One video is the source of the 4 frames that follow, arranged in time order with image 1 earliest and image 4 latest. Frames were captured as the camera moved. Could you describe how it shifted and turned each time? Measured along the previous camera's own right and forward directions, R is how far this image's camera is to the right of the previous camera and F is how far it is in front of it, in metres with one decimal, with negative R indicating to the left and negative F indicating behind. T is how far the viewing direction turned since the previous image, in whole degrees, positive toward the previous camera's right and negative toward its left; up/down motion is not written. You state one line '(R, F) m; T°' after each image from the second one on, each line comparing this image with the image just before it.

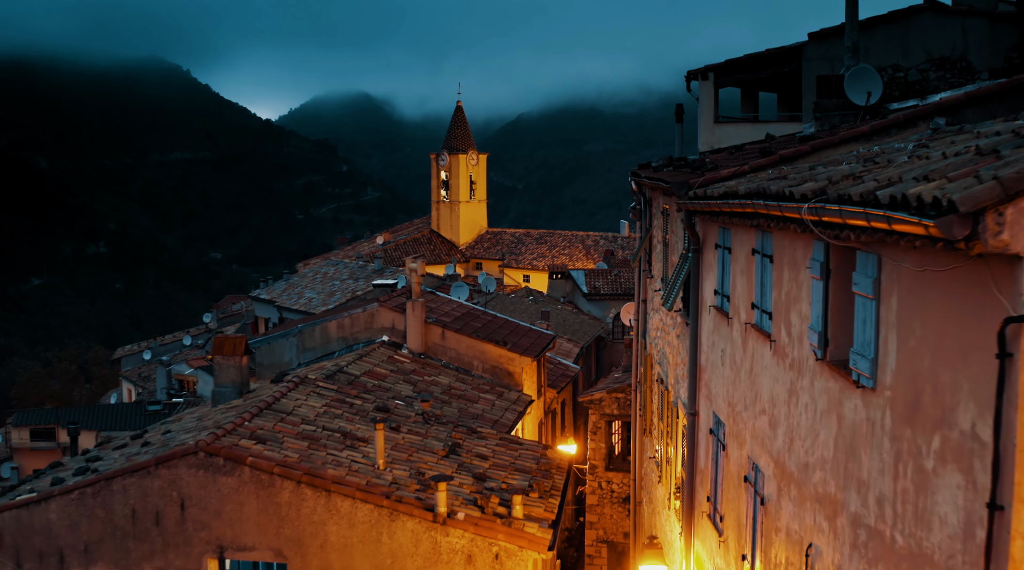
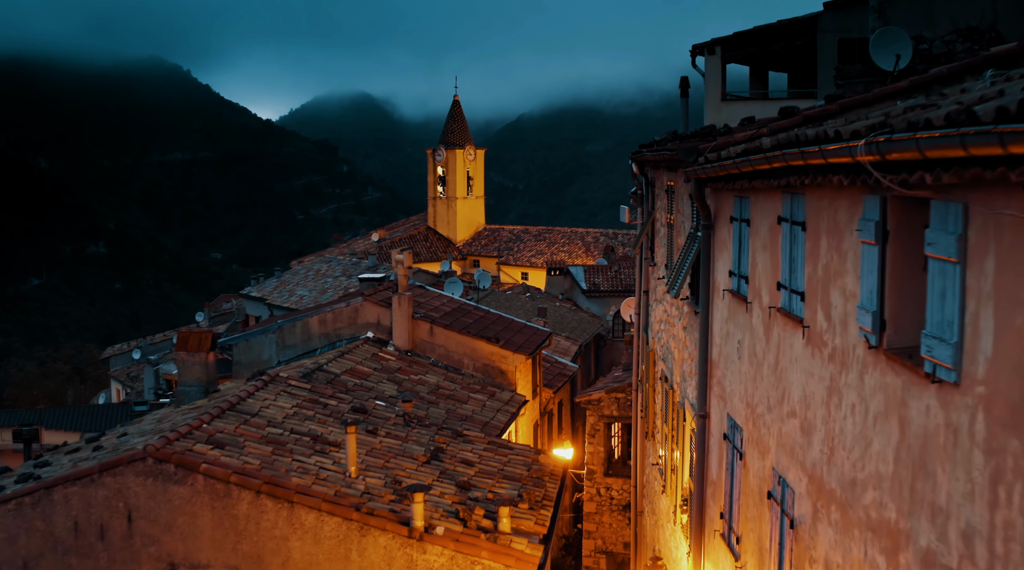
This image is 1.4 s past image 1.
(+0.2, +1.2) m; 0°
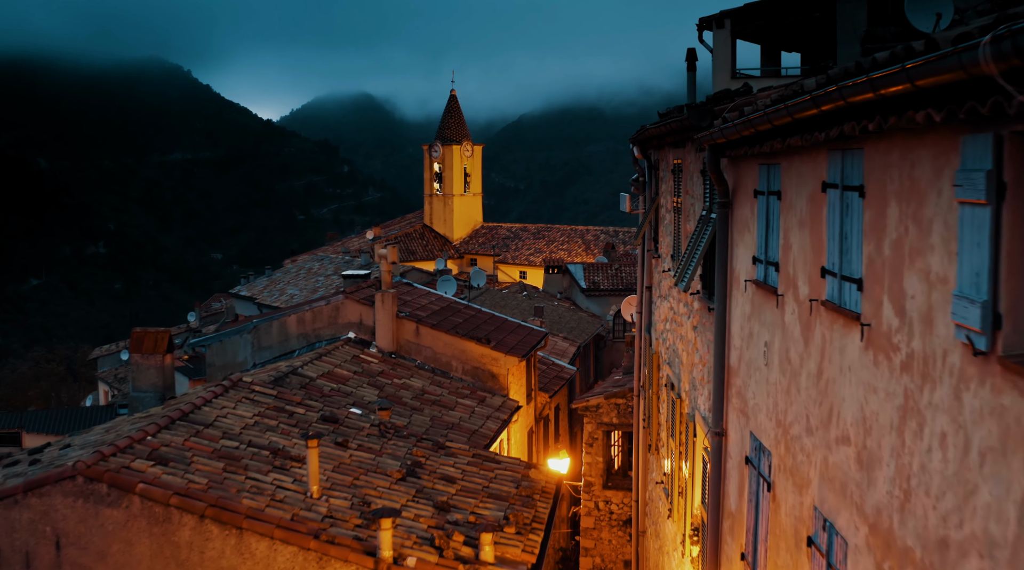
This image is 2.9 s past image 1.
(+0.2, +1.3) m; 0°
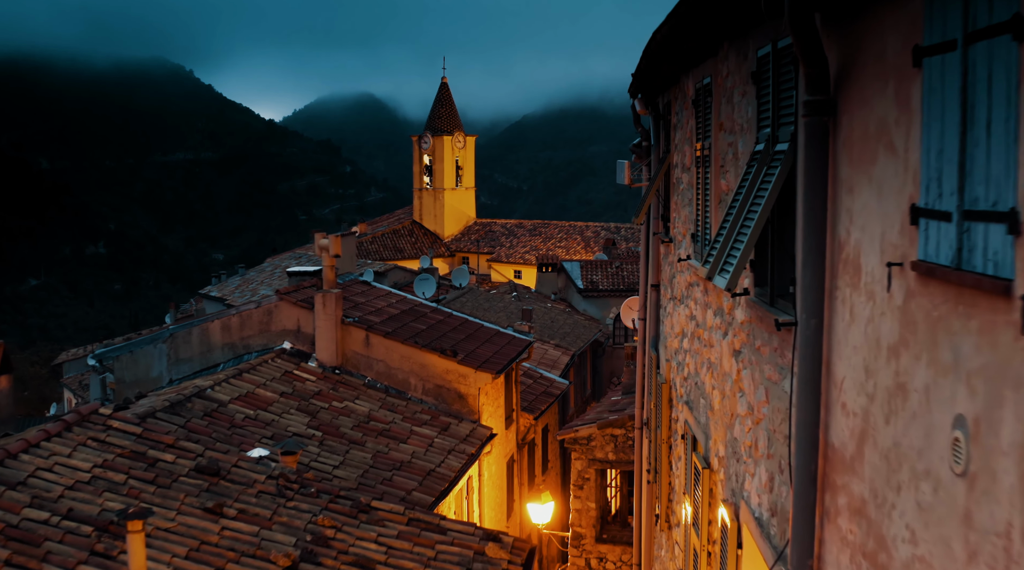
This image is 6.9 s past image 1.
(+0.5, +3.2) m; 0°
